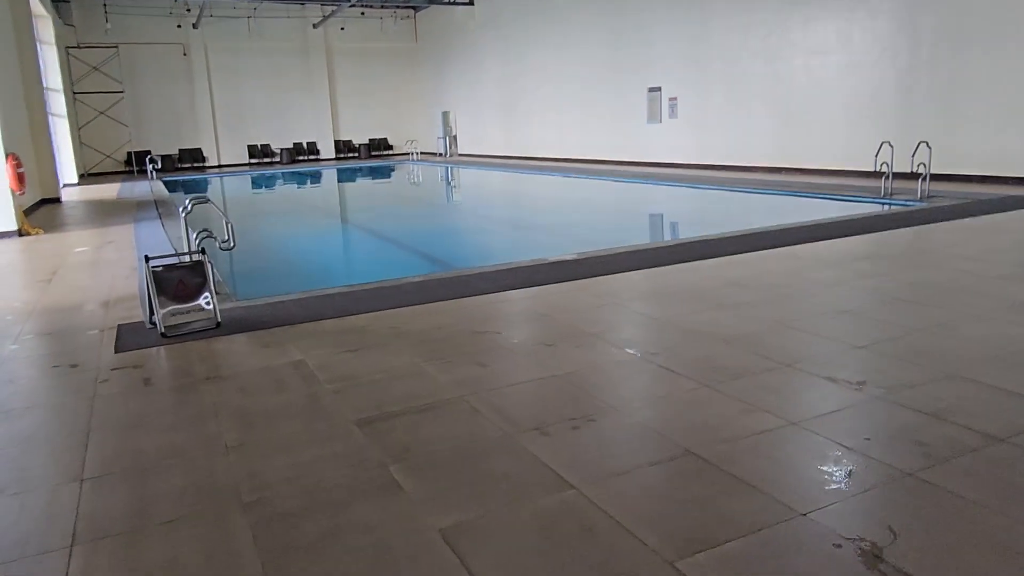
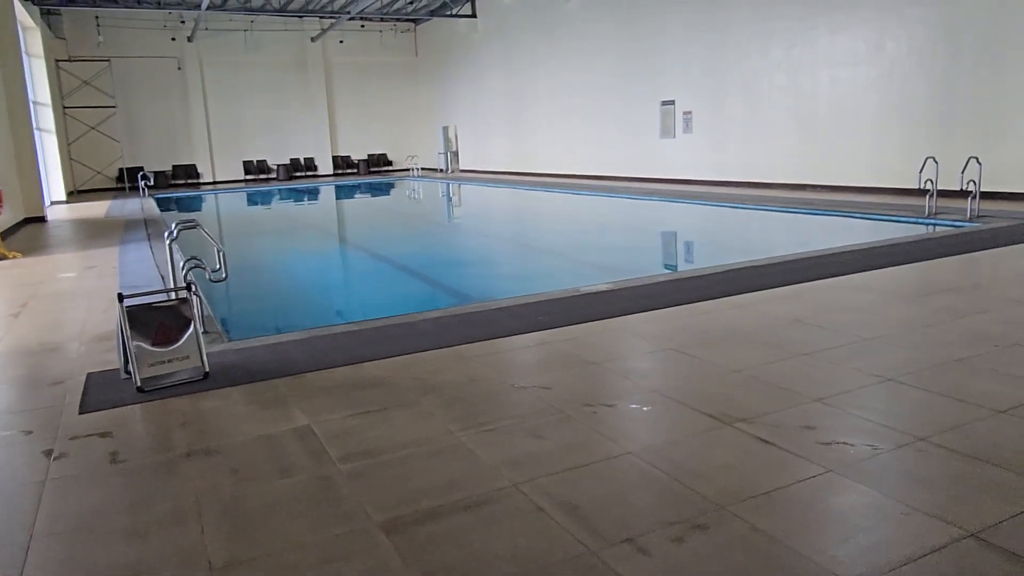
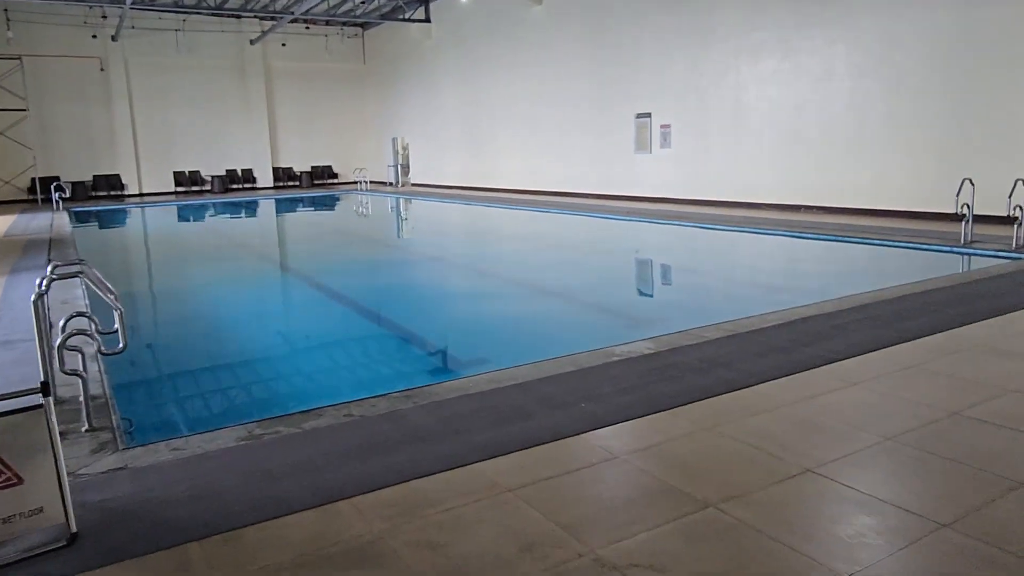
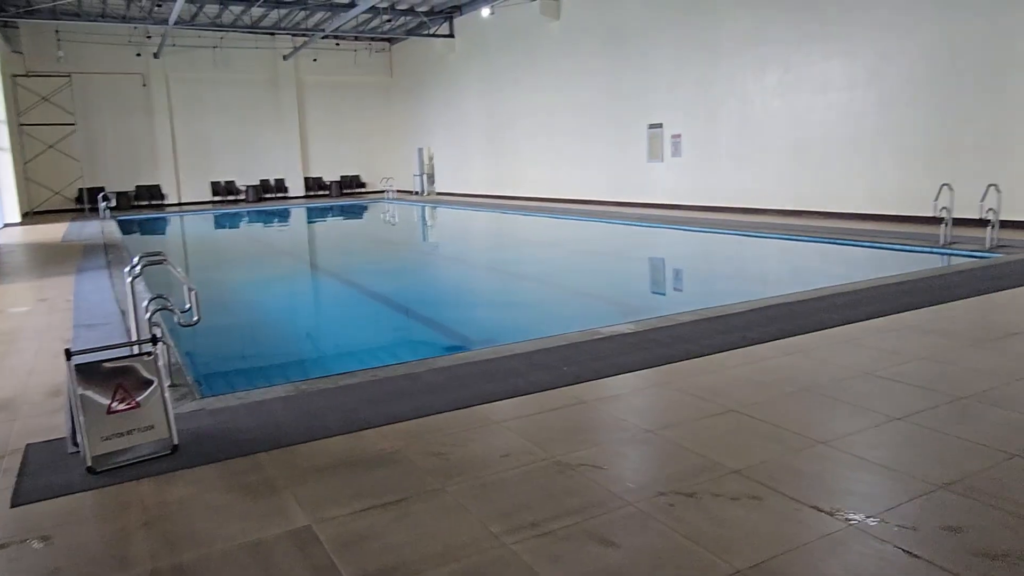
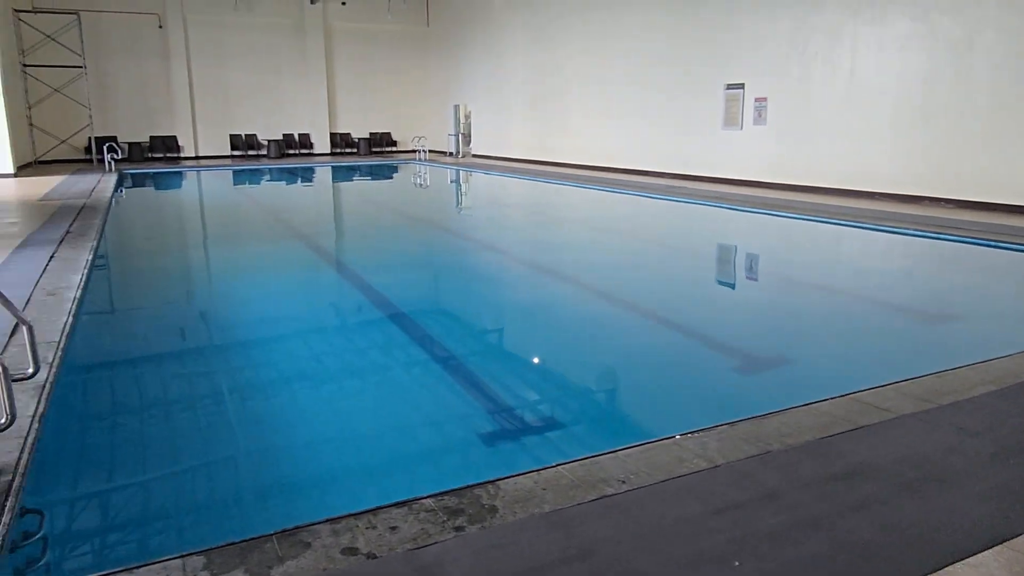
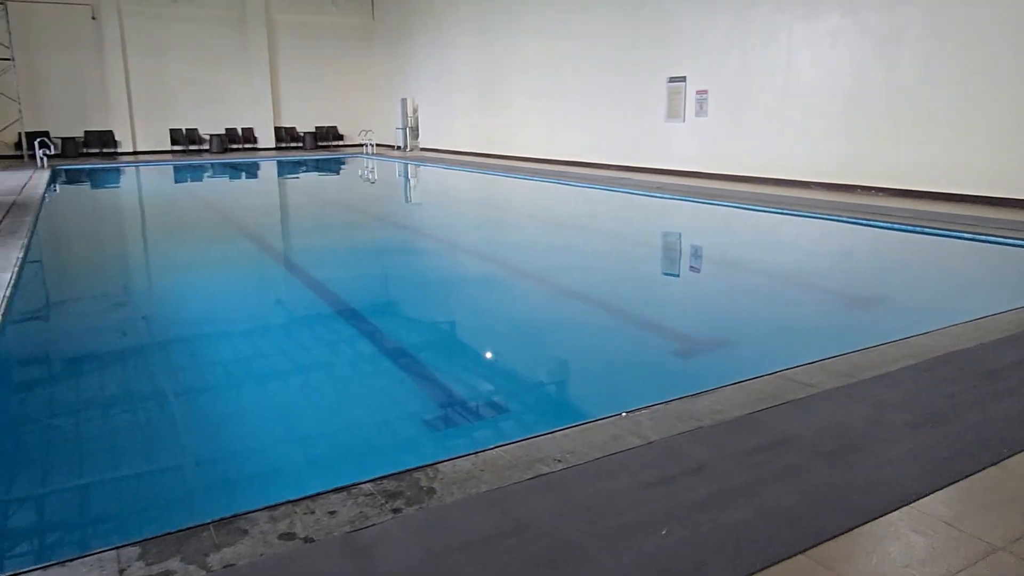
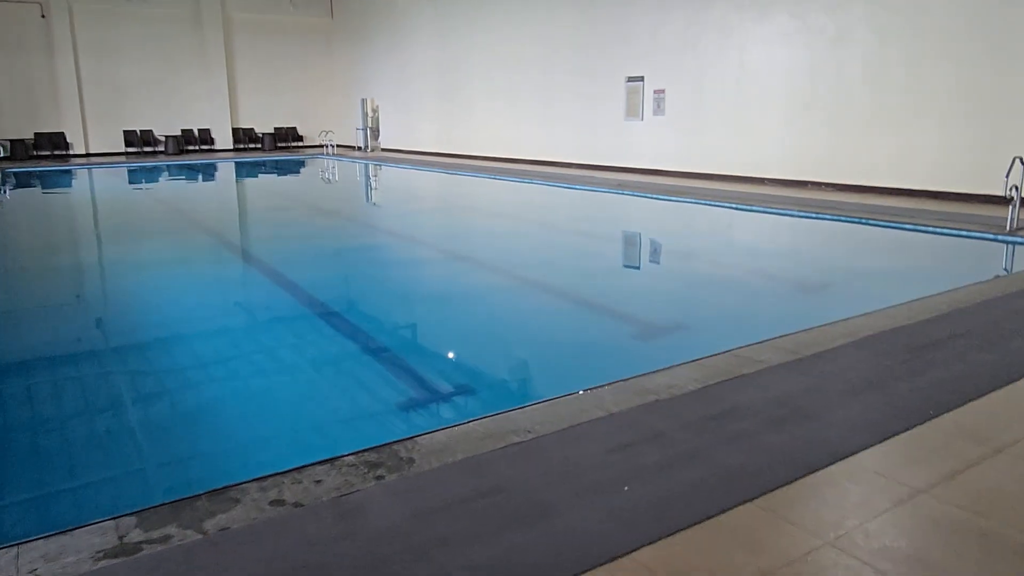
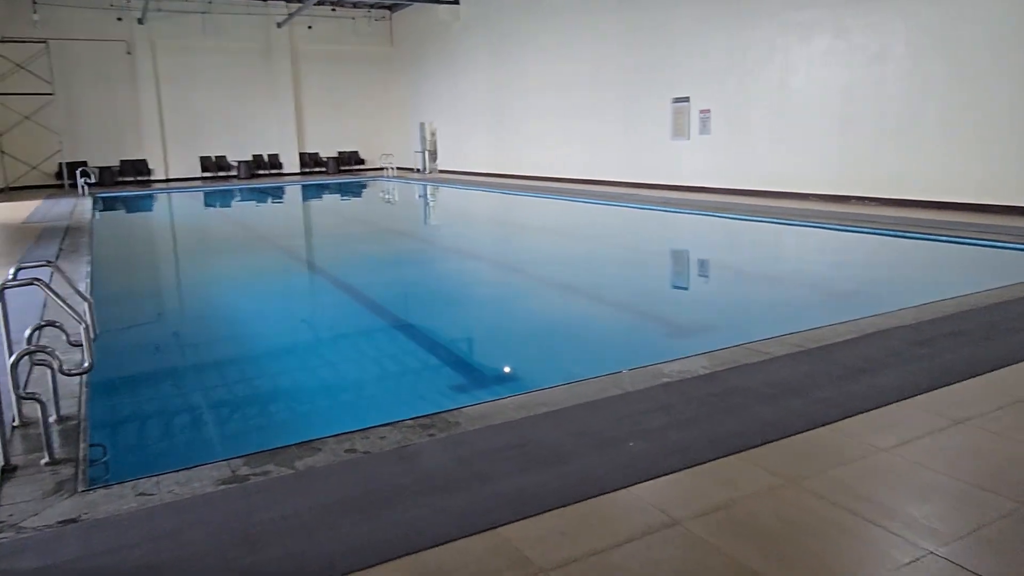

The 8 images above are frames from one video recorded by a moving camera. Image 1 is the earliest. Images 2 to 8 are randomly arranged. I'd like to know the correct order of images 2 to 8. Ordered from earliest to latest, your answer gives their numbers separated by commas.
2, 4, 3, 8, 7, 6, 5
